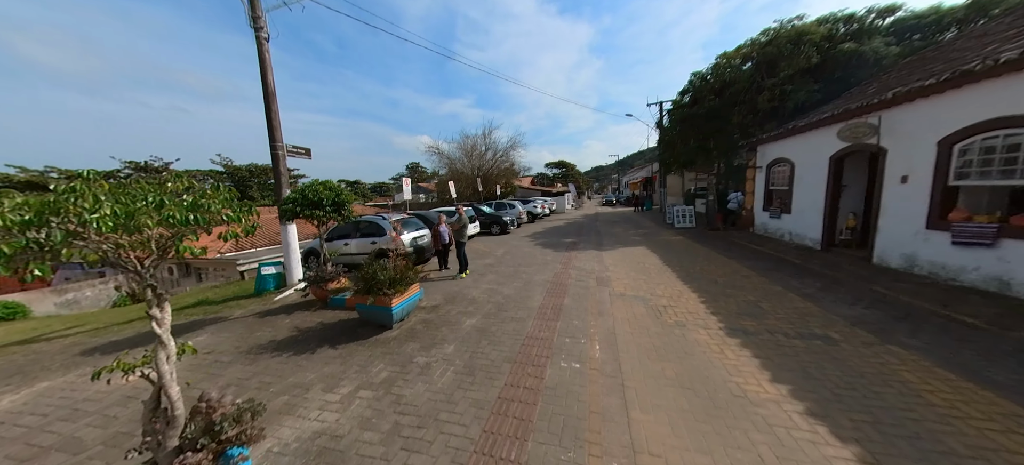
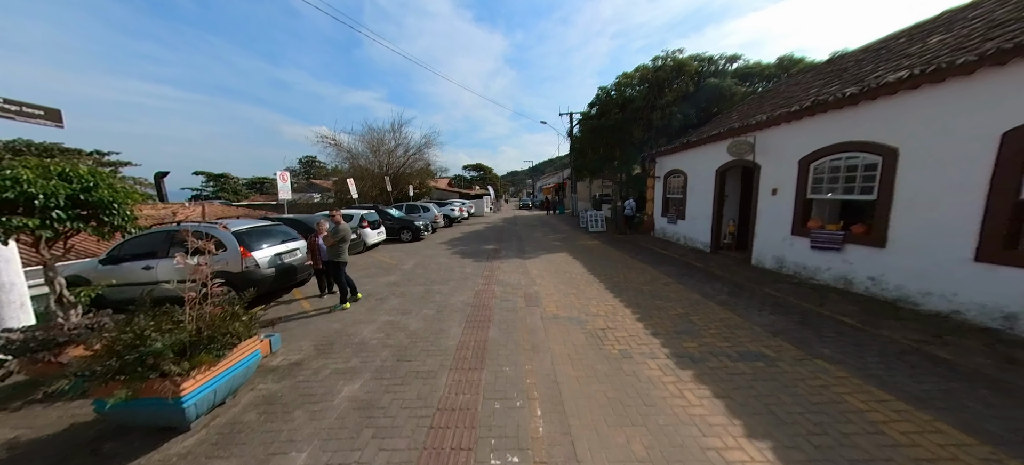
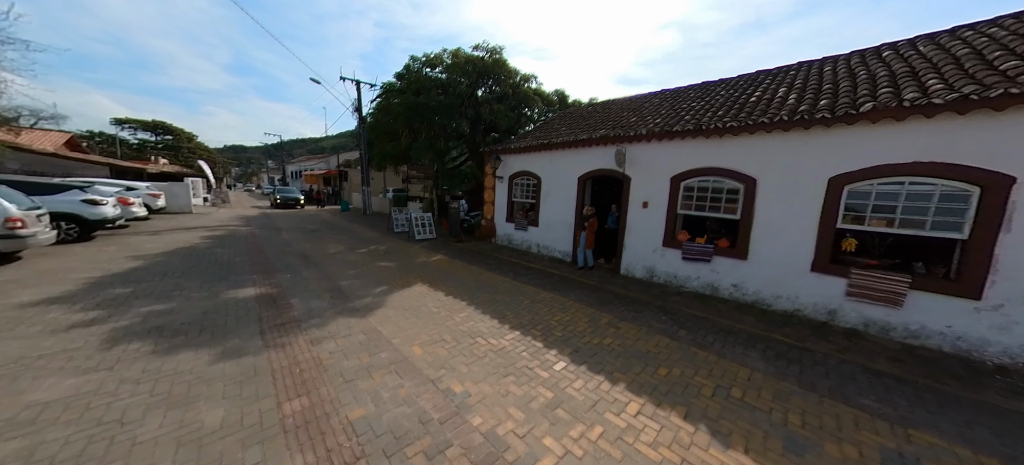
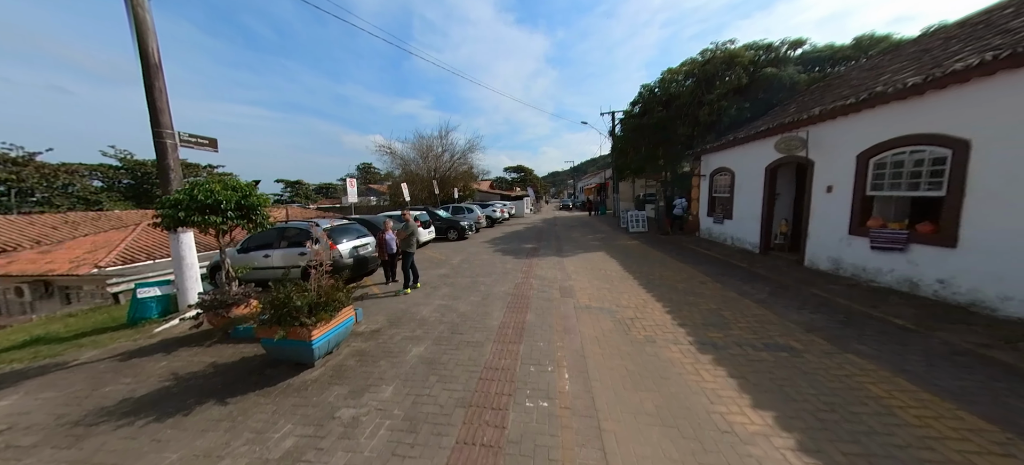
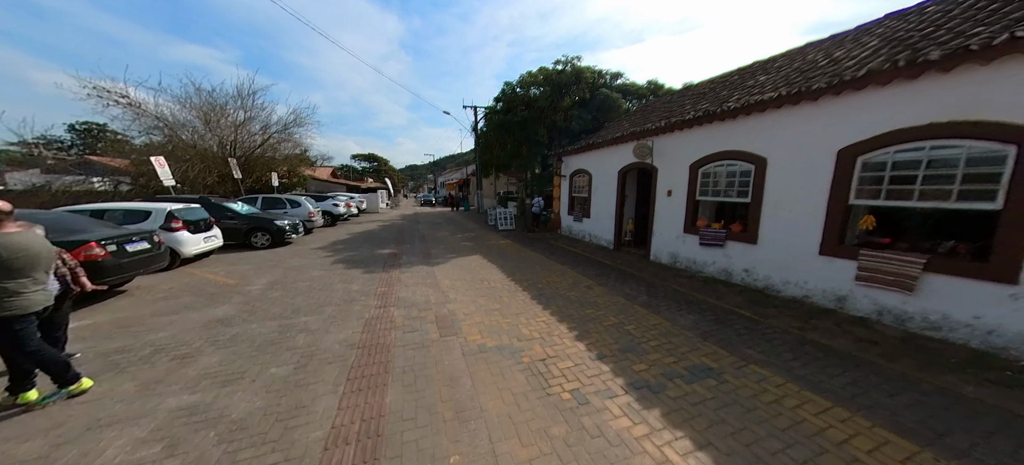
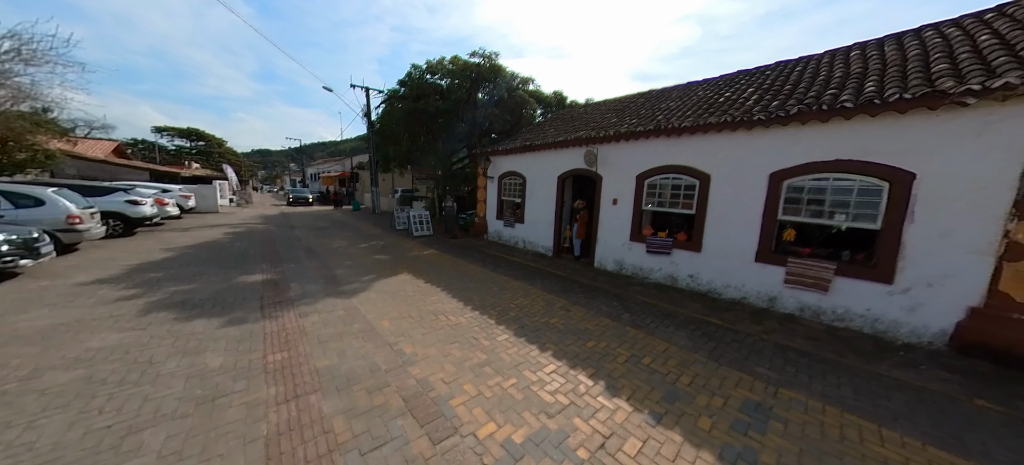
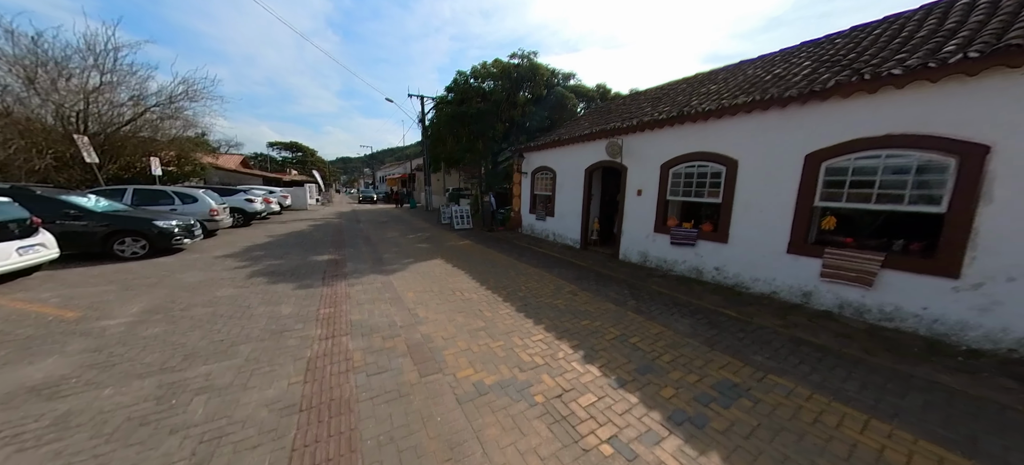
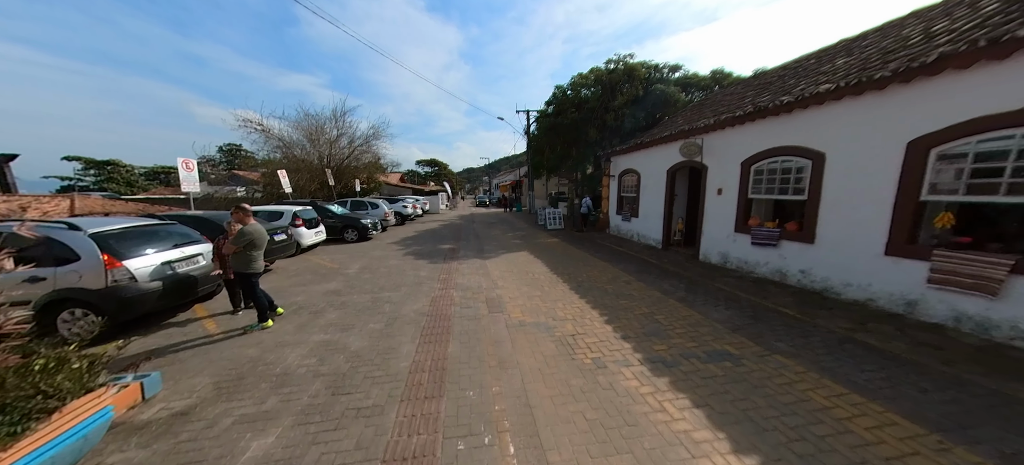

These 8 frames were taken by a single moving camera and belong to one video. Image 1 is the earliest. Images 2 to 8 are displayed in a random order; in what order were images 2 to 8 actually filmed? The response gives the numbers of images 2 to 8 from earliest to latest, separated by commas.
4, 2, 8, 5, 7, 6, 3
